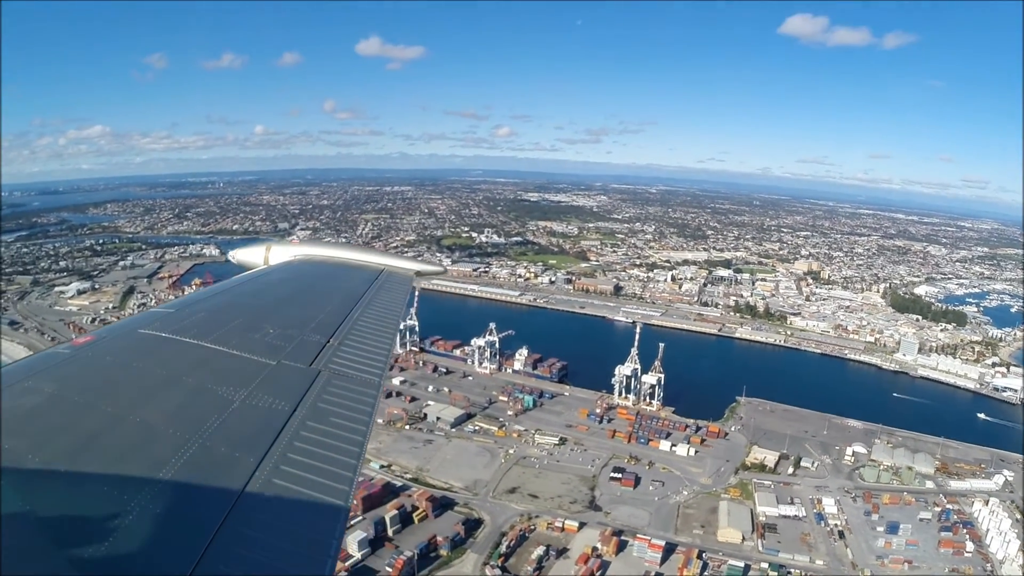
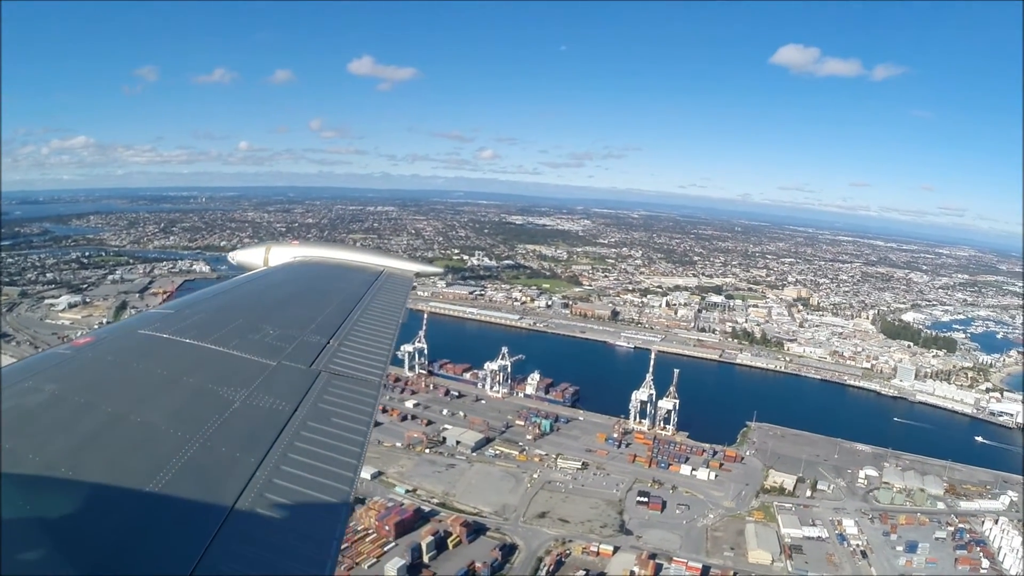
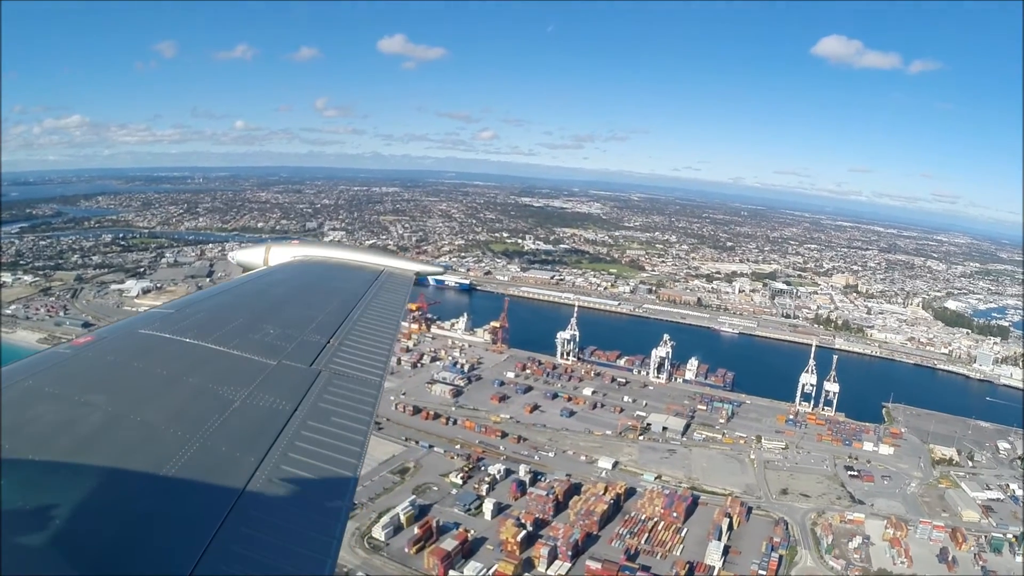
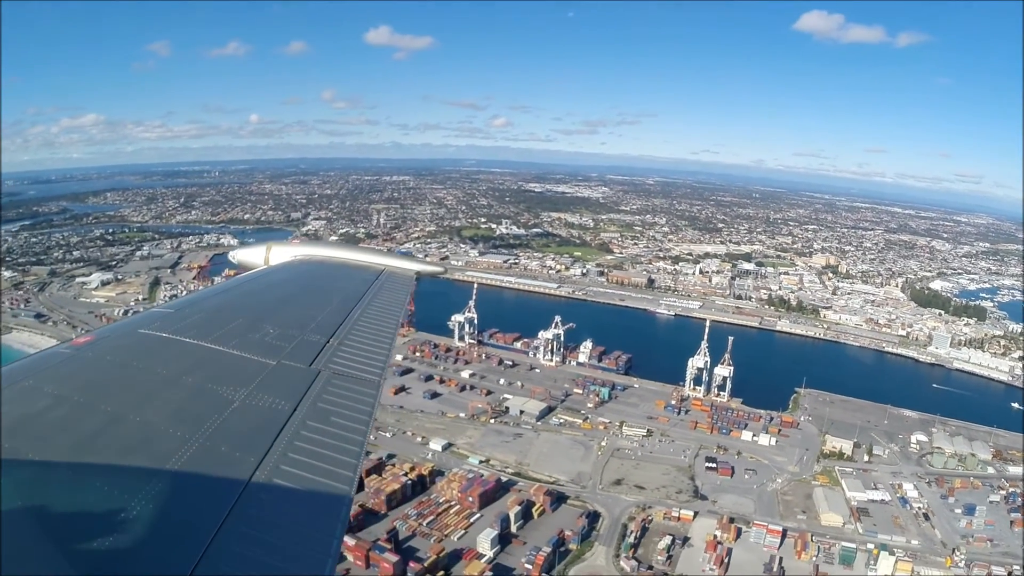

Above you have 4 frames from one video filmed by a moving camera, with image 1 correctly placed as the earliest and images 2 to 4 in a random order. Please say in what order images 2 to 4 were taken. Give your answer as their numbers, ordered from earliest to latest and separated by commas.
2, 4, 3
